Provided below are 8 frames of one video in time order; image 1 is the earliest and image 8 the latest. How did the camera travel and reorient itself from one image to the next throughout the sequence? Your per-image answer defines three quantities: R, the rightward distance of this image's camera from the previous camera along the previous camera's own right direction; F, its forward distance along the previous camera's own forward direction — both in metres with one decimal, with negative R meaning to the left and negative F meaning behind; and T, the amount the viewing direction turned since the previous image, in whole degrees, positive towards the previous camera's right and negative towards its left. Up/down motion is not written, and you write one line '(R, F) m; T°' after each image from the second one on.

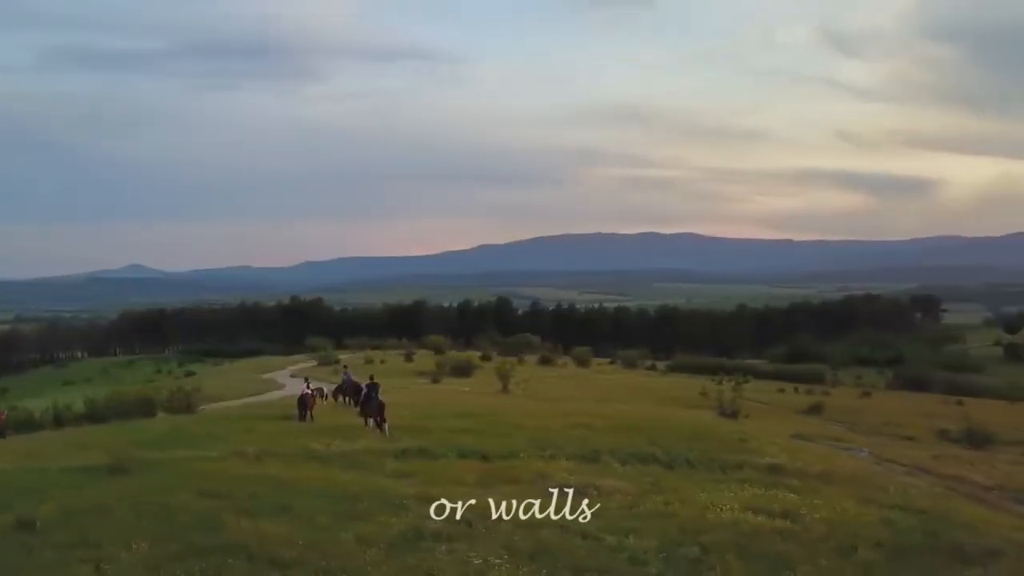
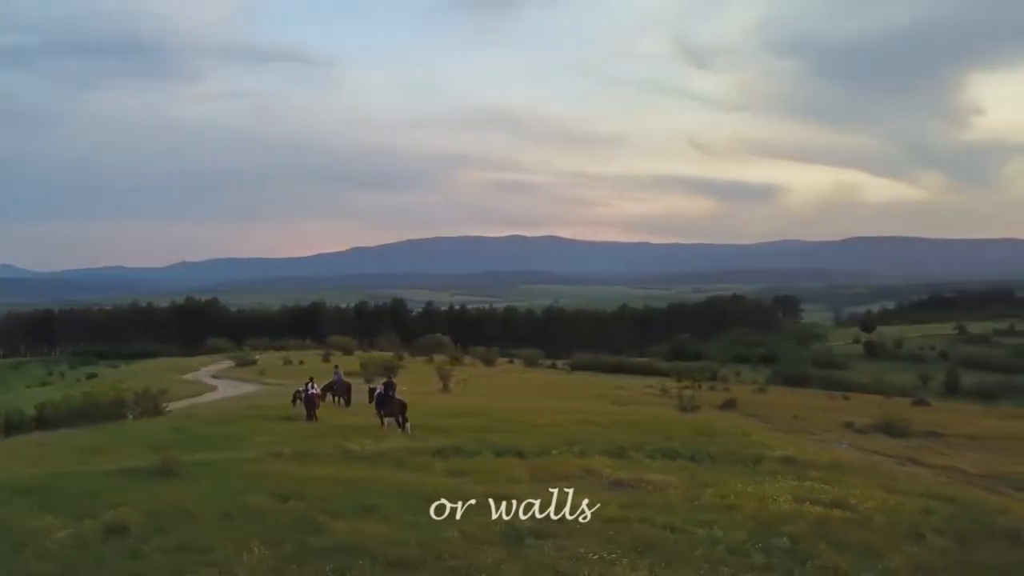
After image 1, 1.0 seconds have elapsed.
(-4.4, +0.5) m; +6°
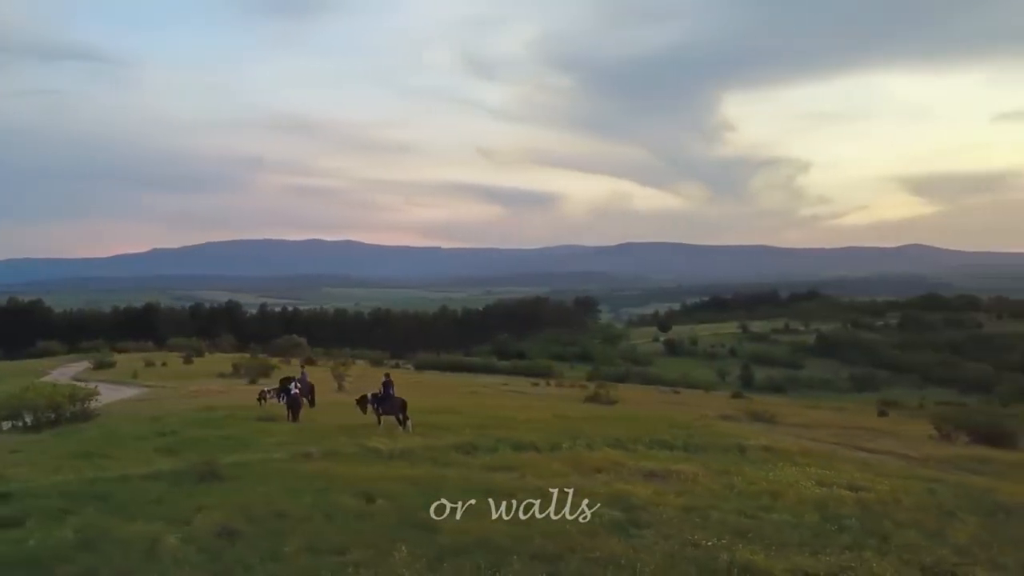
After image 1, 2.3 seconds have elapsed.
(-5.6, +0.6) m; +10°
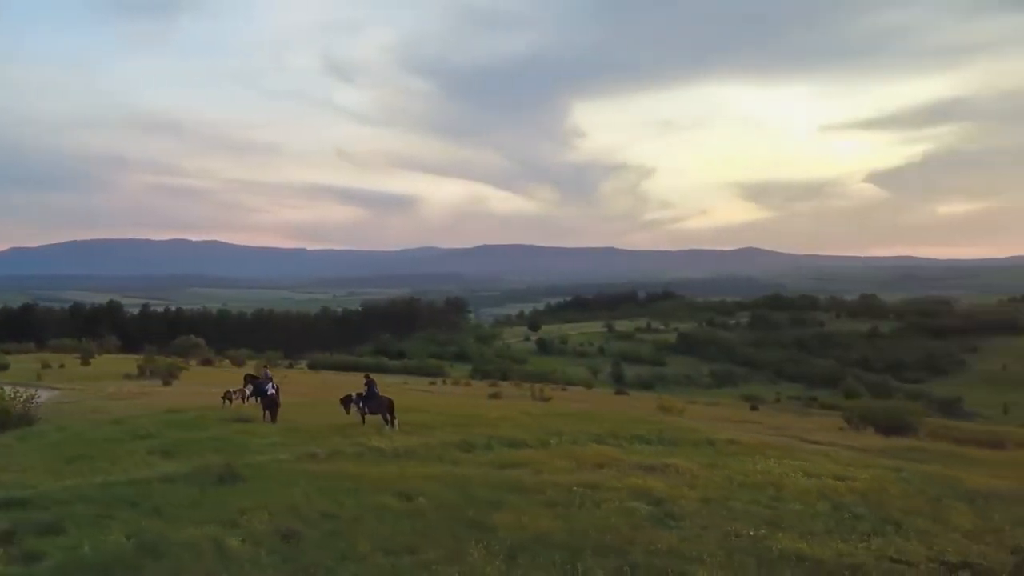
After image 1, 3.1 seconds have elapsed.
(-3.2, +0.1) m; +6°
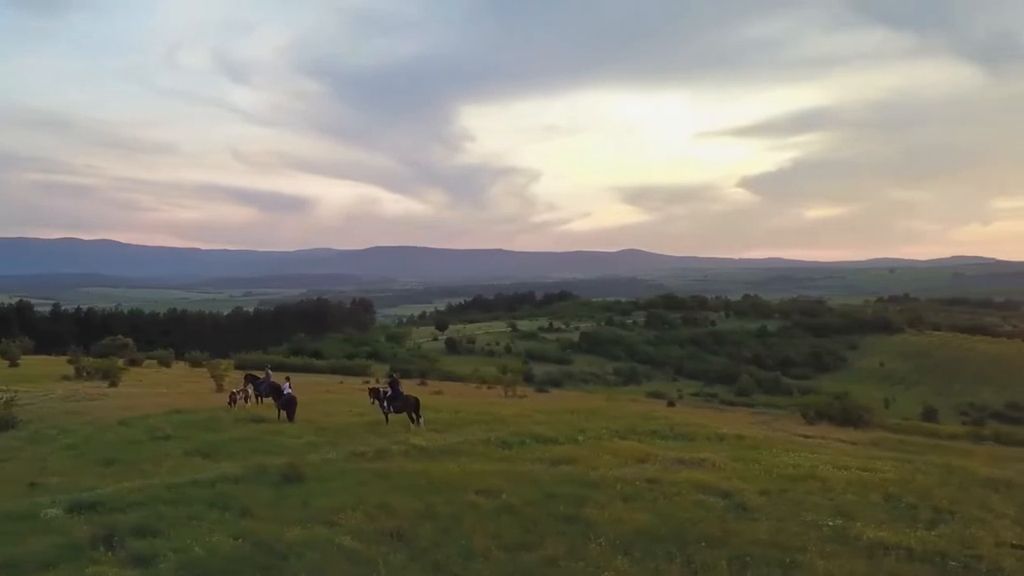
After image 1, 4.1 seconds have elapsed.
(-3.3, +0.2) m; +5°
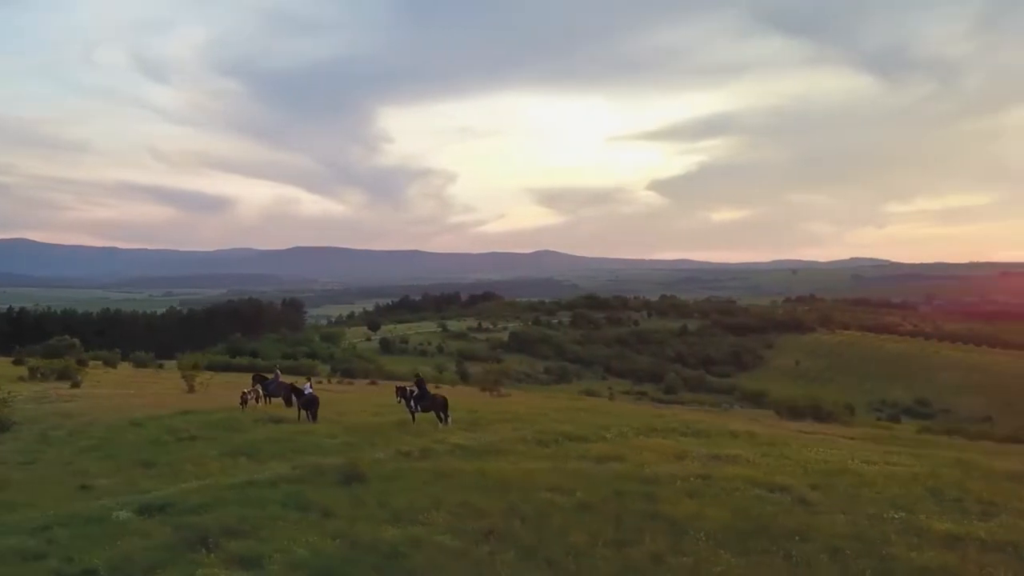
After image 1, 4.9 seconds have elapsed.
(-2.7, +0.1) m; +3°
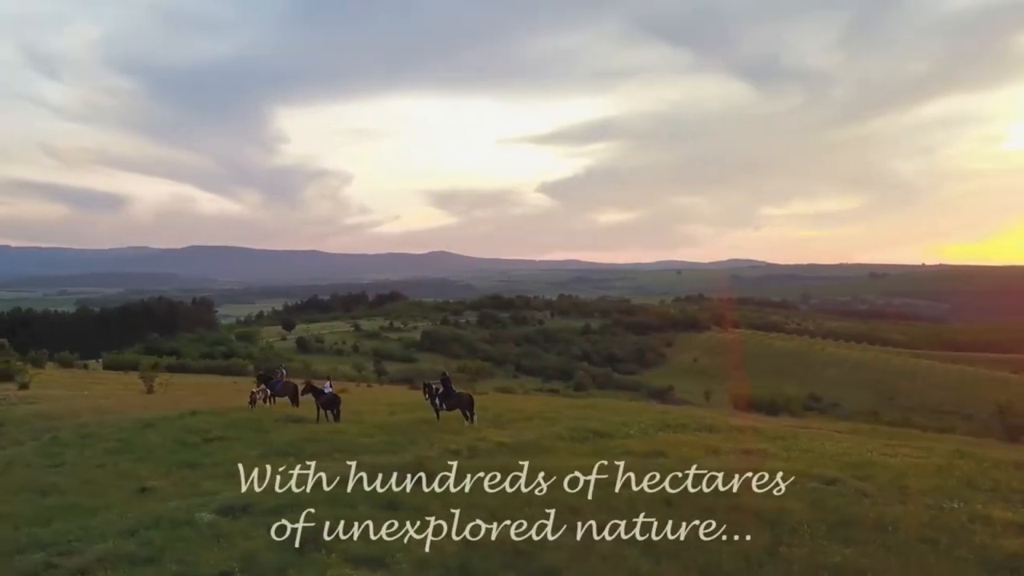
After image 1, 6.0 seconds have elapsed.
(-3.1, +0.1) m; +4°
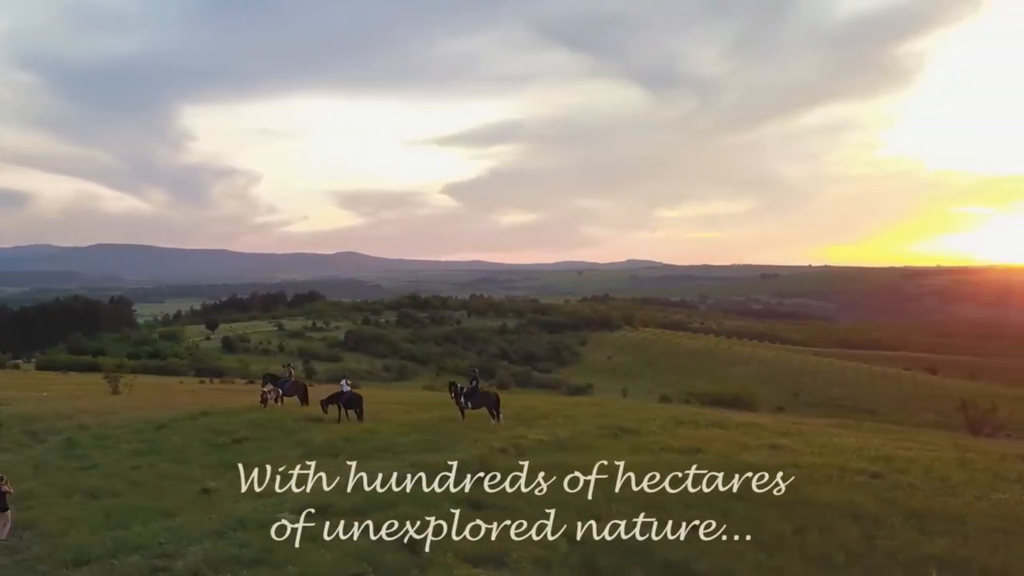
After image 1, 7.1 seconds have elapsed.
(-2.8, +0.1) m; +4°
